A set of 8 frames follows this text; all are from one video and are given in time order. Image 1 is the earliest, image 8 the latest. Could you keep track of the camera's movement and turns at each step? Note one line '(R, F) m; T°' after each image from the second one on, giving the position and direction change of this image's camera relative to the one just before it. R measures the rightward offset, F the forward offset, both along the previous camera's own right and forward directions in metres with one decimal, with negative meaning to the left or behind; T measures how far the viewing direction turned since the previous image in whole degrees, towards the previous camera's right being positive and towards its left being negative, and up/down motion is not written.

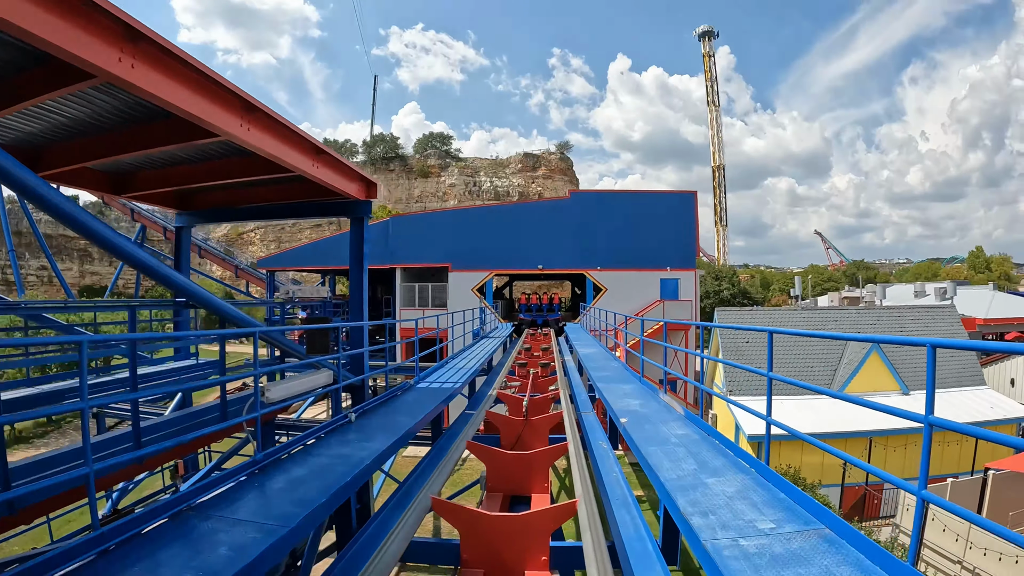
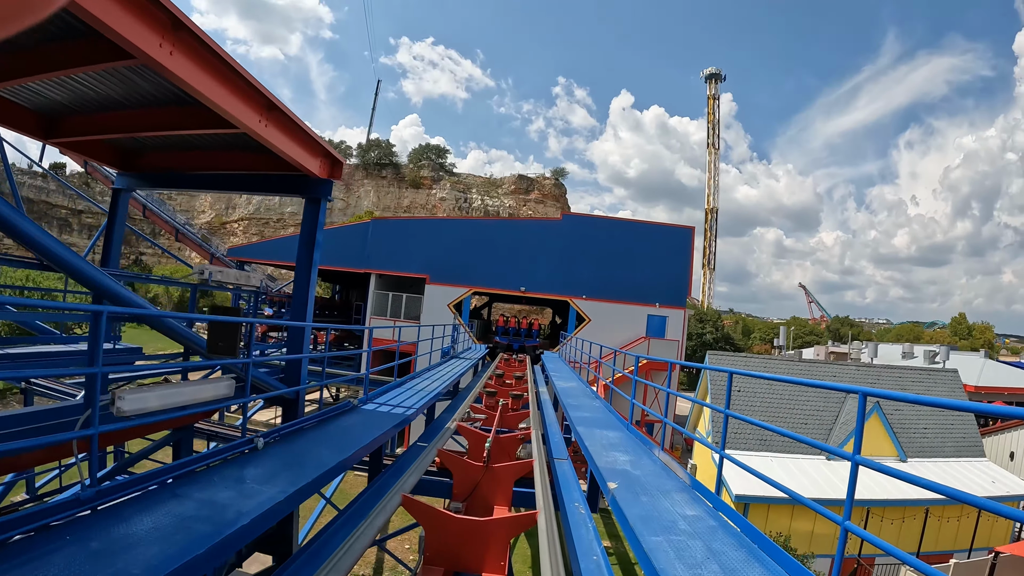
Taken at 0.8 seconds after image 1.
(+0.1, +1.0) m; +2°
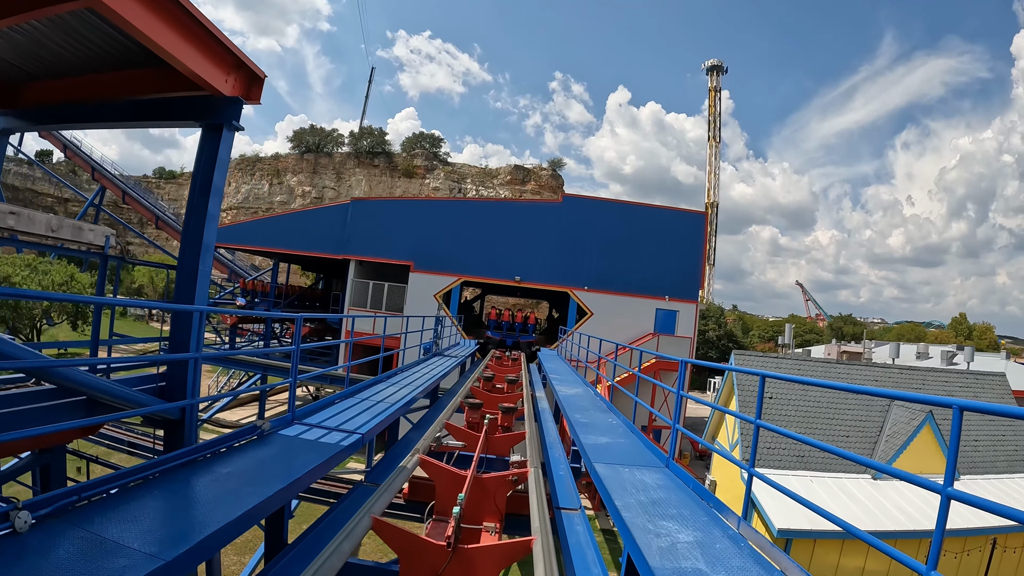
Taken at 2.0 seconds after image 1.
(0.0, +1.7) m; +1°
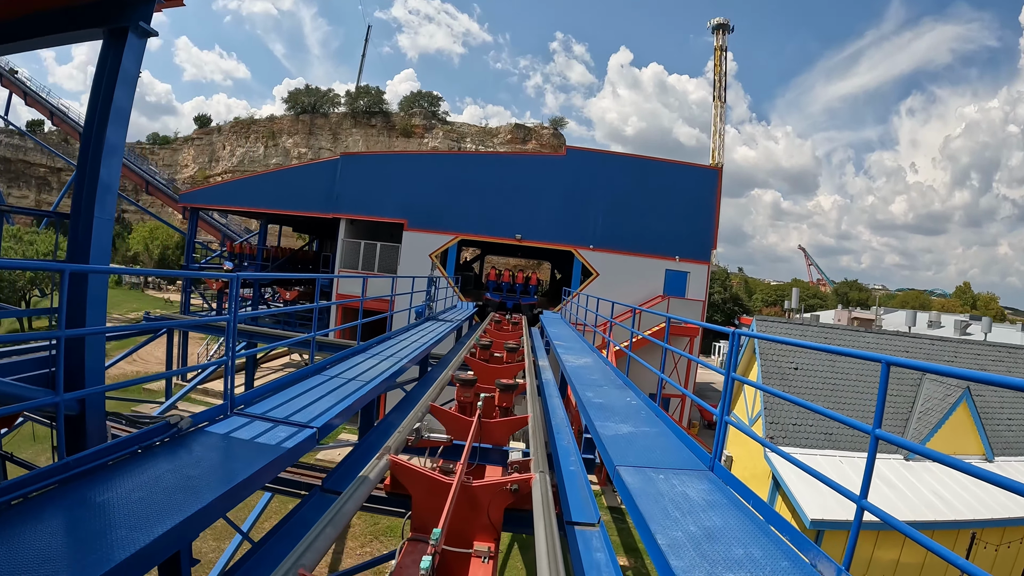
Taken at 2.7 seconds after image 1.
(0.0, +0.9) m; 0°
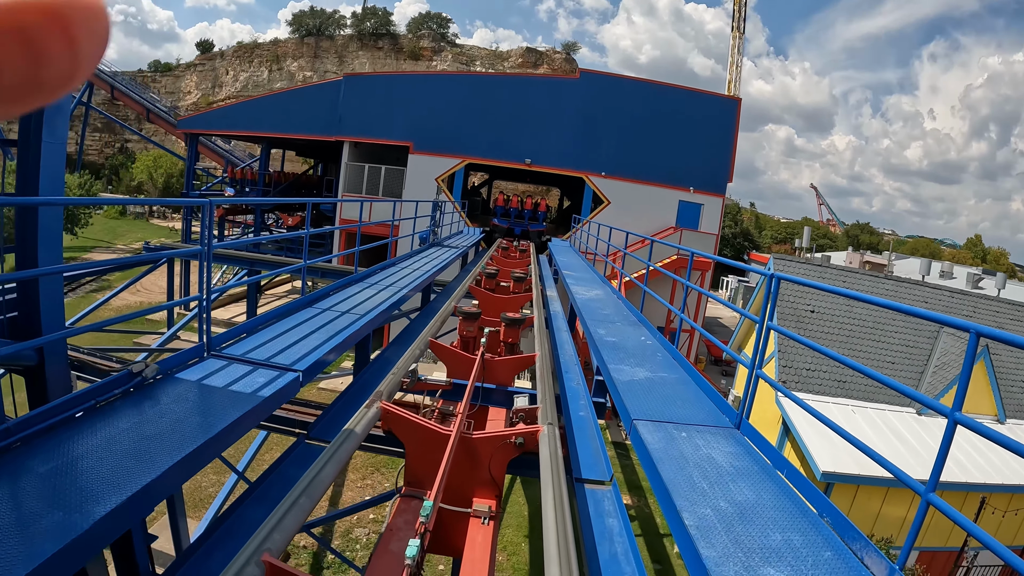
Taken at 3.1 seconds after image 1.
(0.0, +0.4) m; 0°
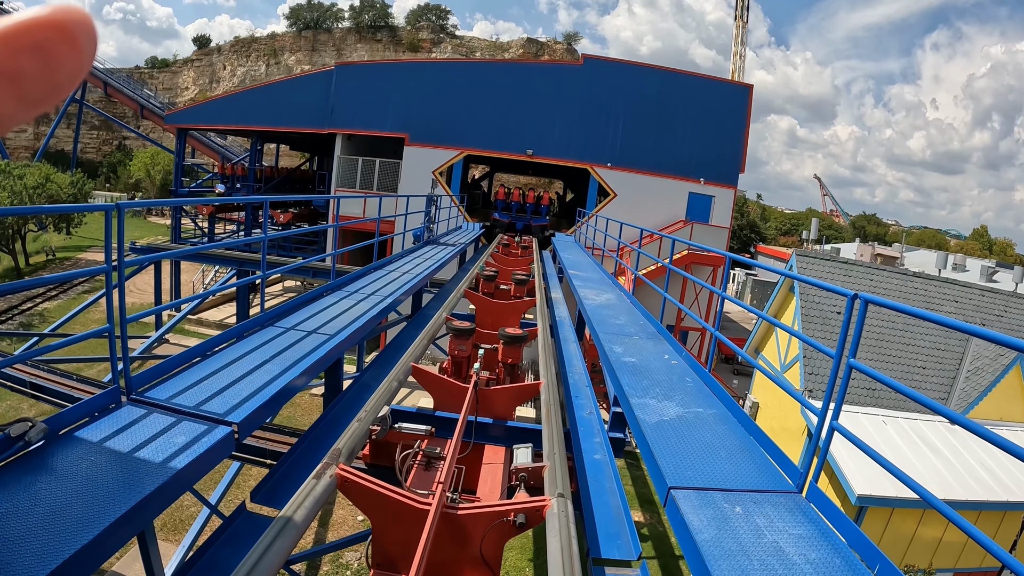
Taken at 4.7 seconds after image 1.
(0.0, +0.6) m; 0°
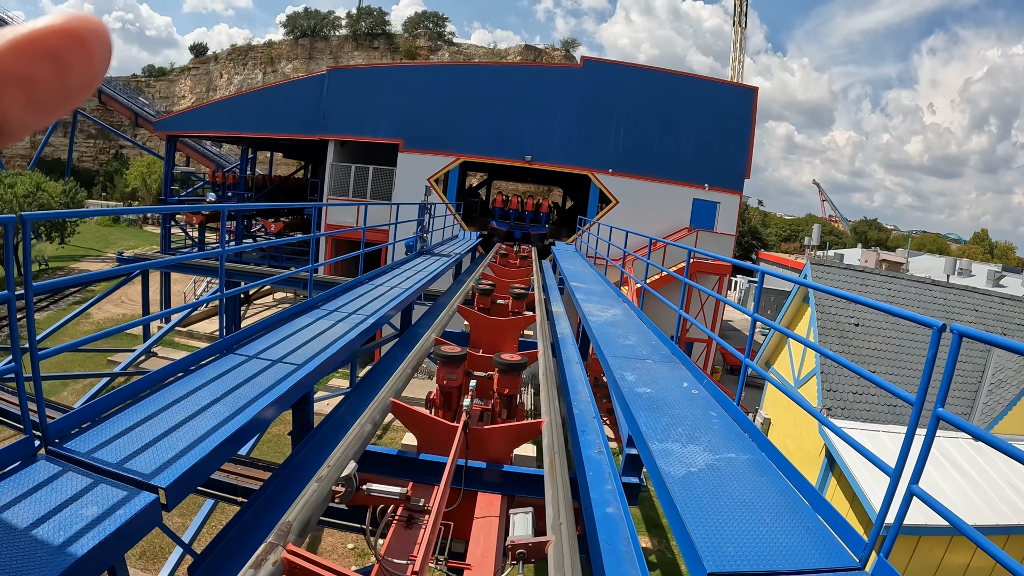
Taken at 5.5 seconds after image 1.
(0.0, +0.4) m; 0°
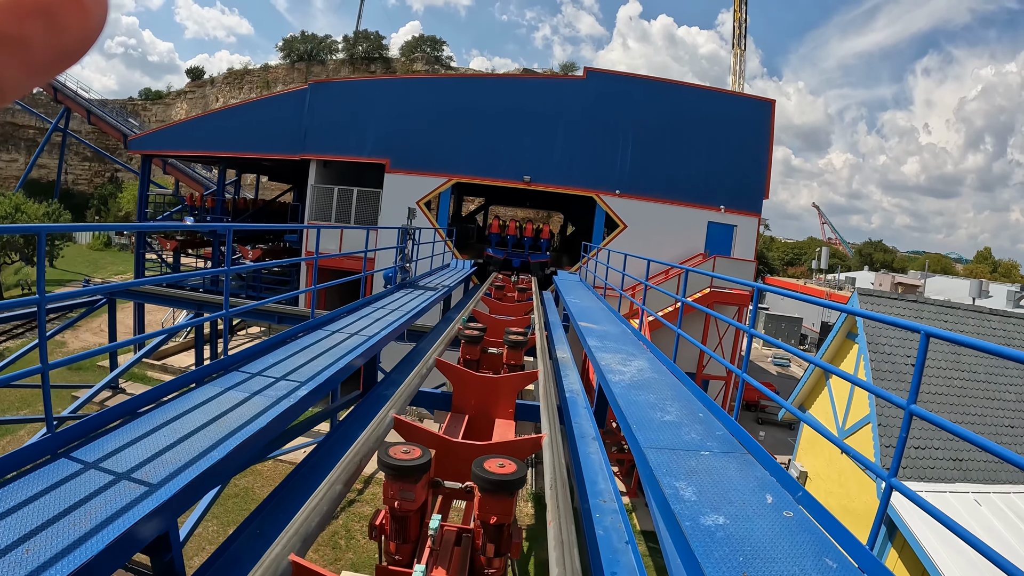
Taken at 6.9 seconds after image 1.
(0.0, +1.0) m; 0°
